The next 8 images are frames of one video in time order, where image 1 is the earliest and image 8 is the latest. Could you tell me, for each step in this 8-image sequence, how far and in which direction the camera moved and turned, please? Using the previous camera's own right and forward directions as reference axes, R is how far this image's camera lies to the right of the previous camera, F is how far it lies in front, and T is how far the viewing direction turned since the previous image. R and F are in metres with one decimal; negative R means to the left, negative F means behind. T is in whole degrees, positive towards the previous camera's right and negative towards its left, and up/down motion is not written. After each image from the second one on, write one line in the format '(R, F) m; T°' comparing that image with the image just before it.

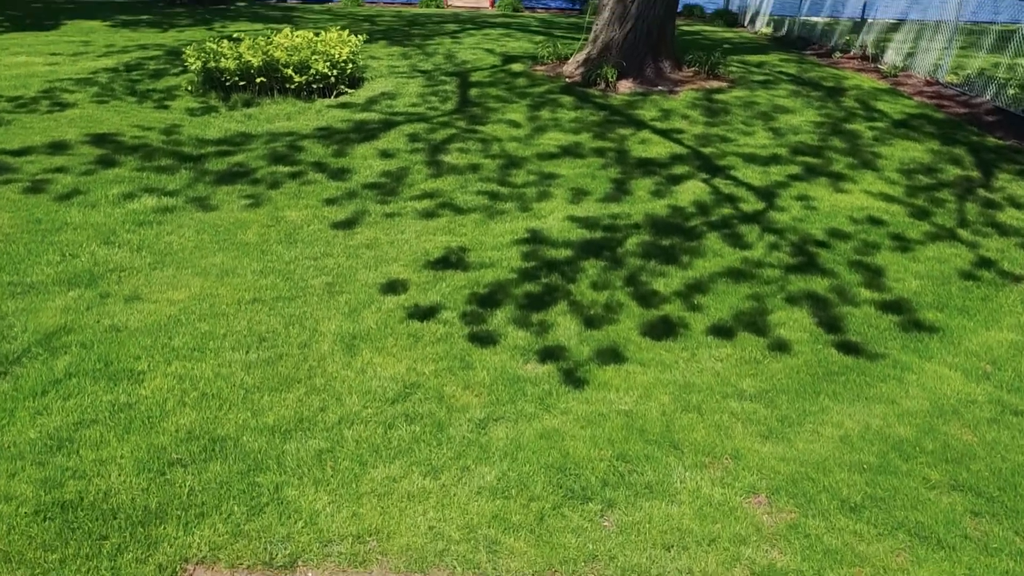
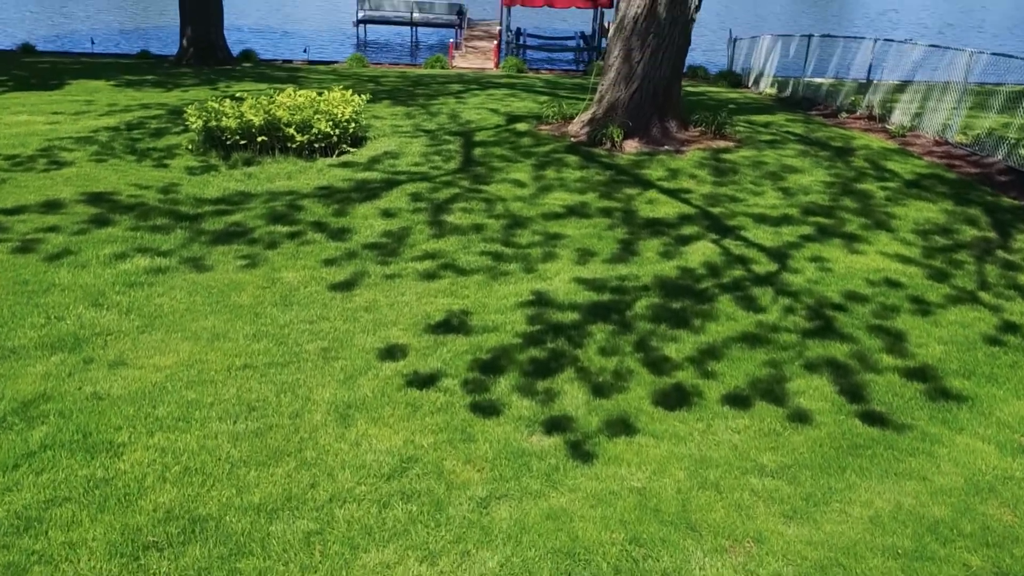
(0.0, +0.2) m; 0°
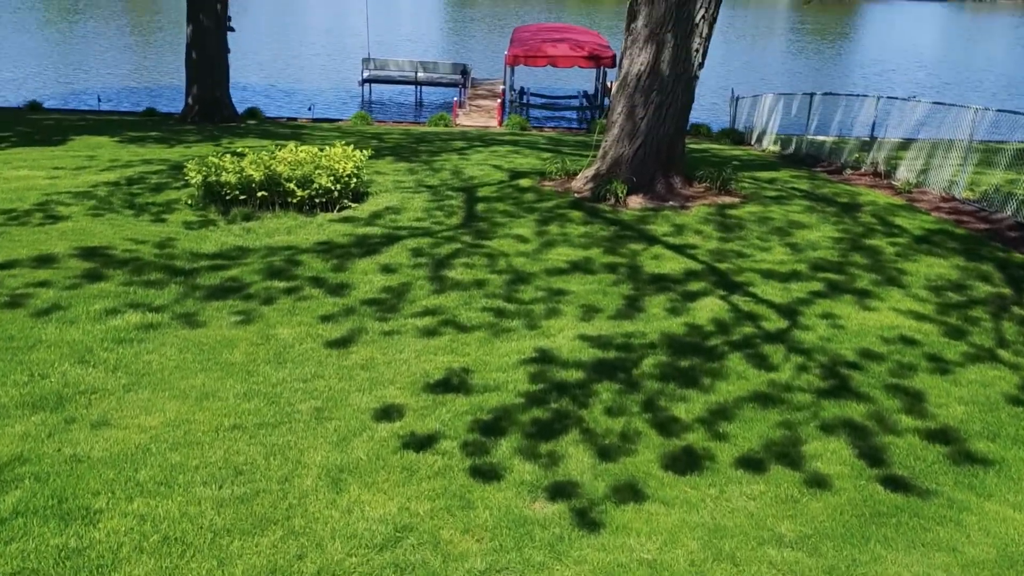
(0.0, +0.2) m; 0°
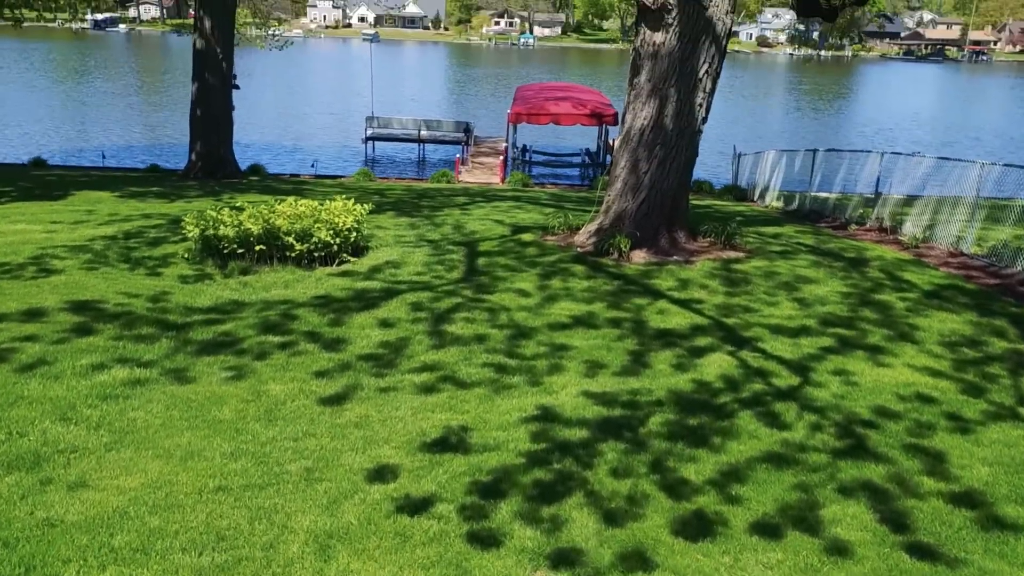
(0.0, +0.2) m; 0°
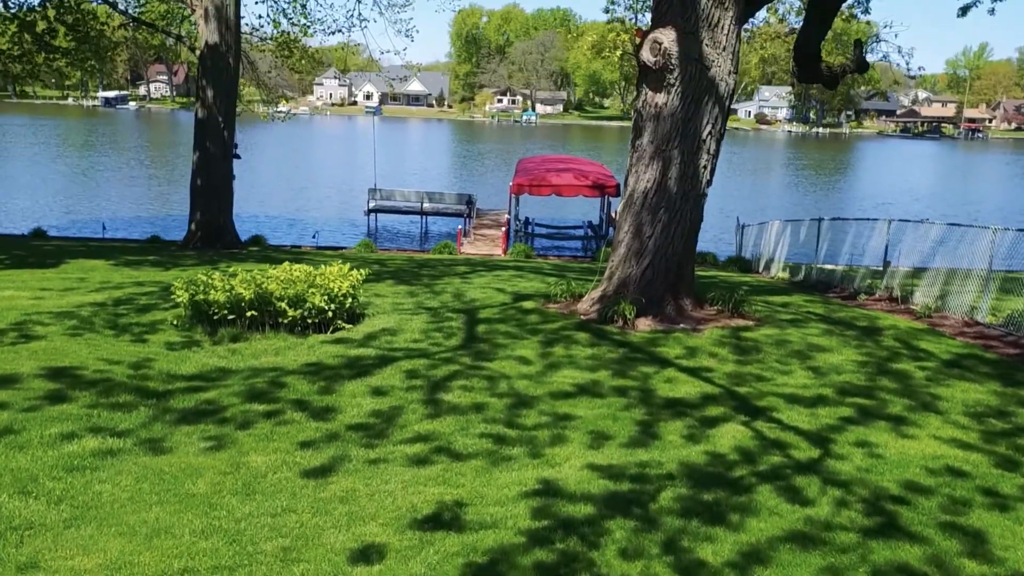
(0.0, +0.3) m; 0°
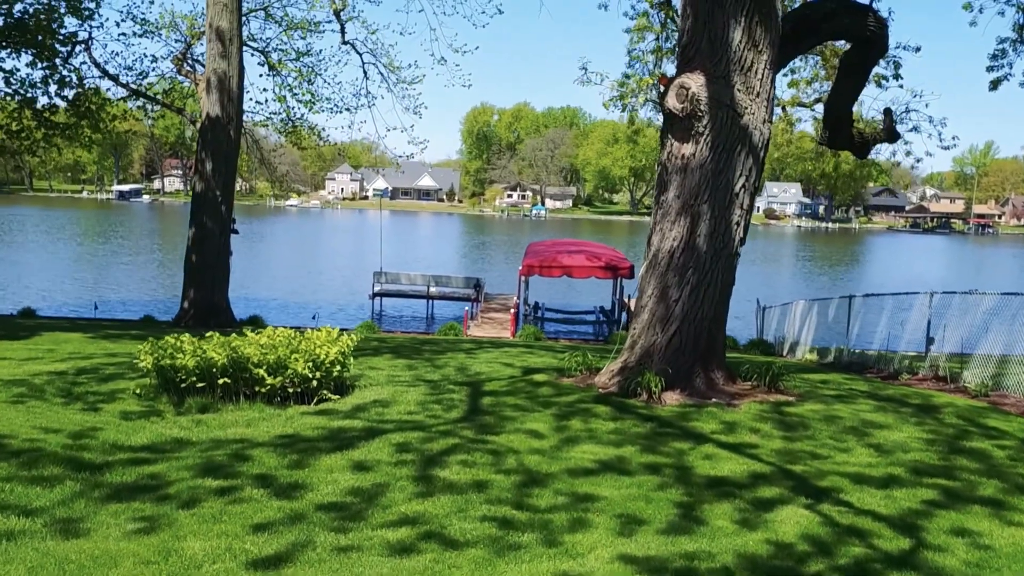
(0.0, +0.9) m; -1°
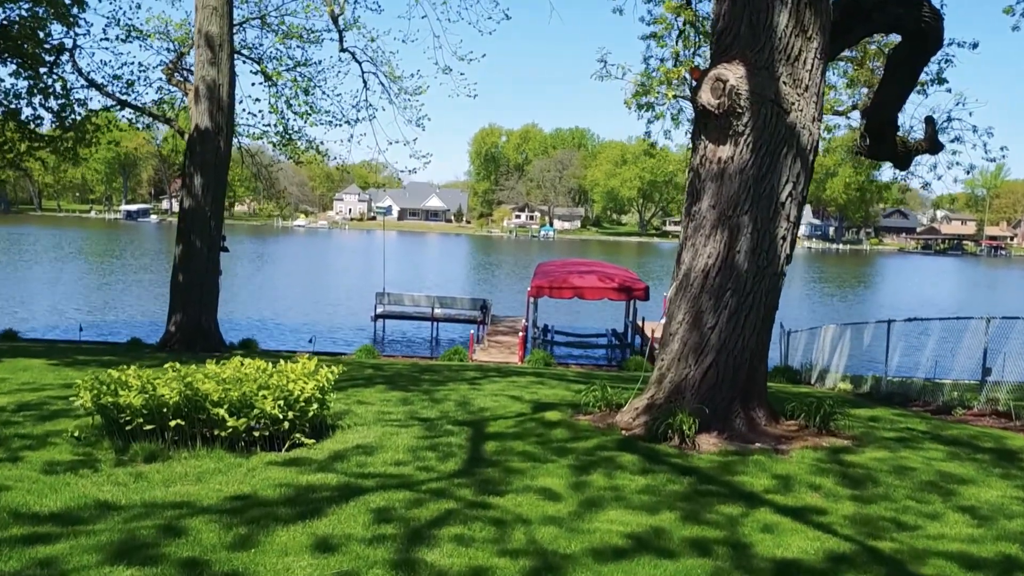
(0.0, +1.1) m; 0°
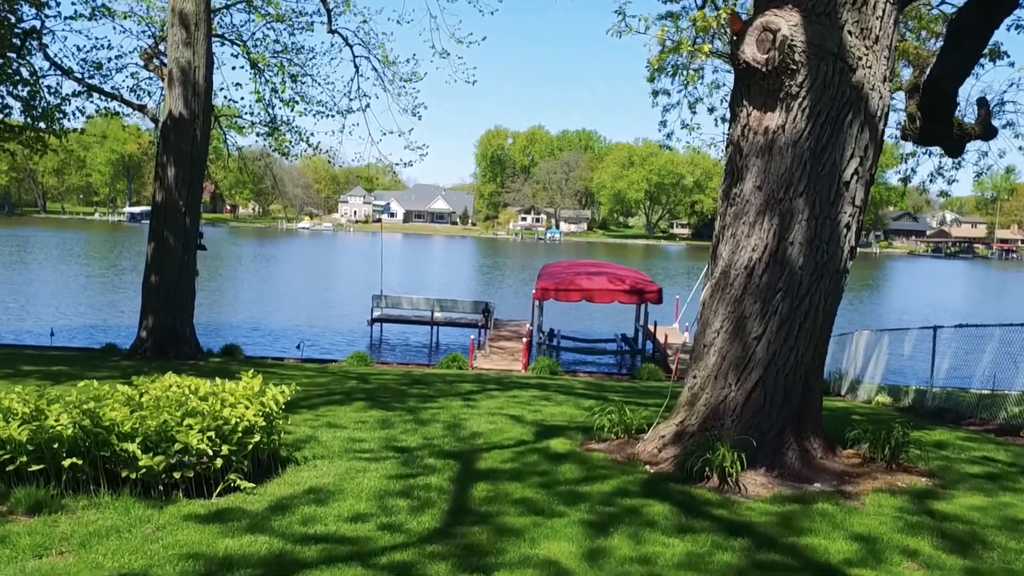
(+0.1, +1.3) m; 0°
